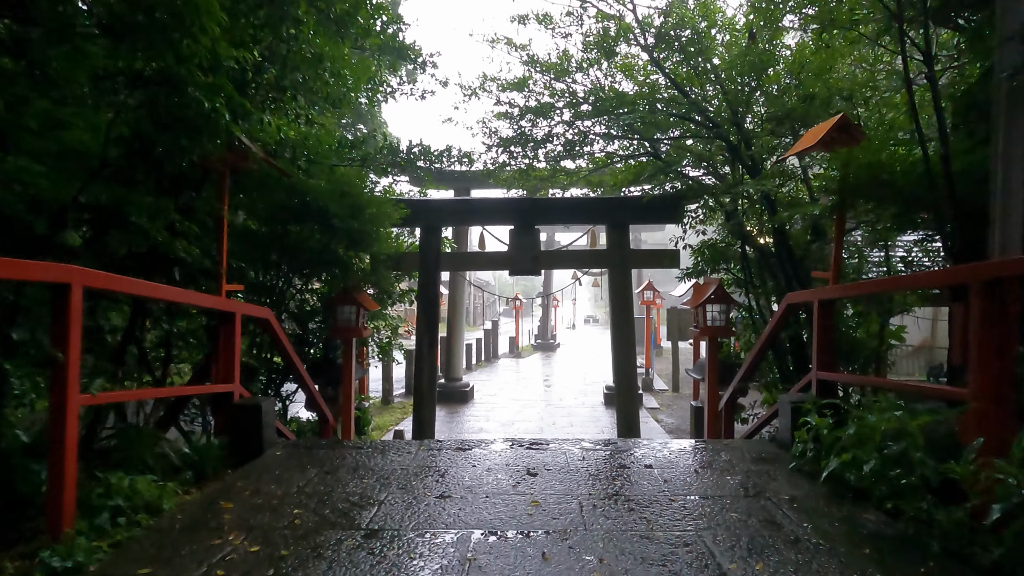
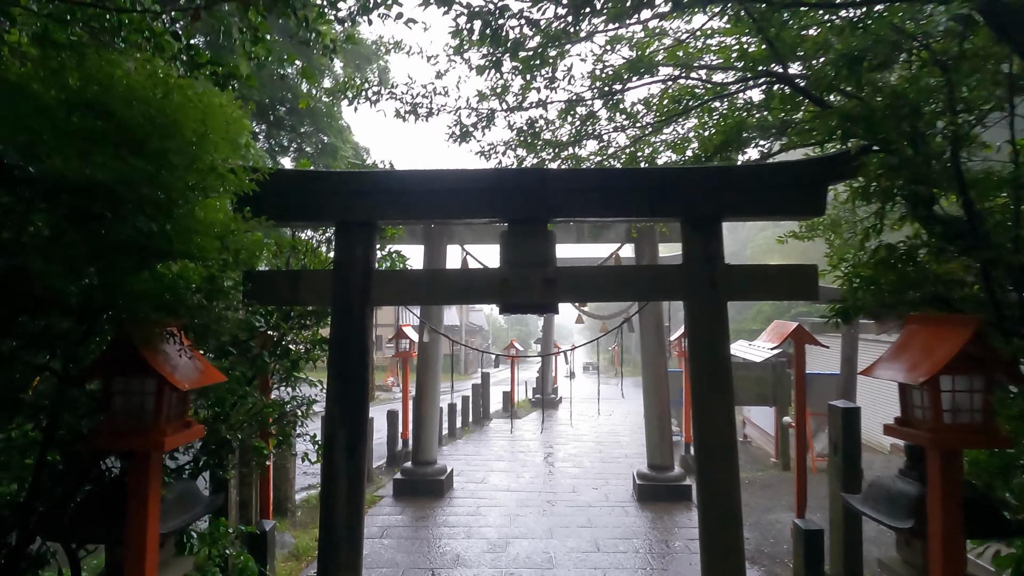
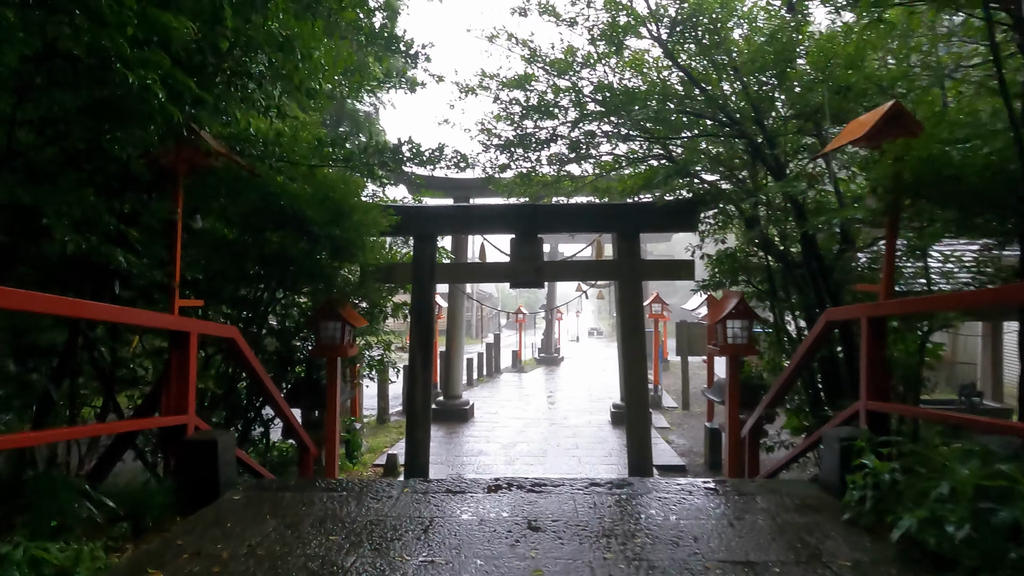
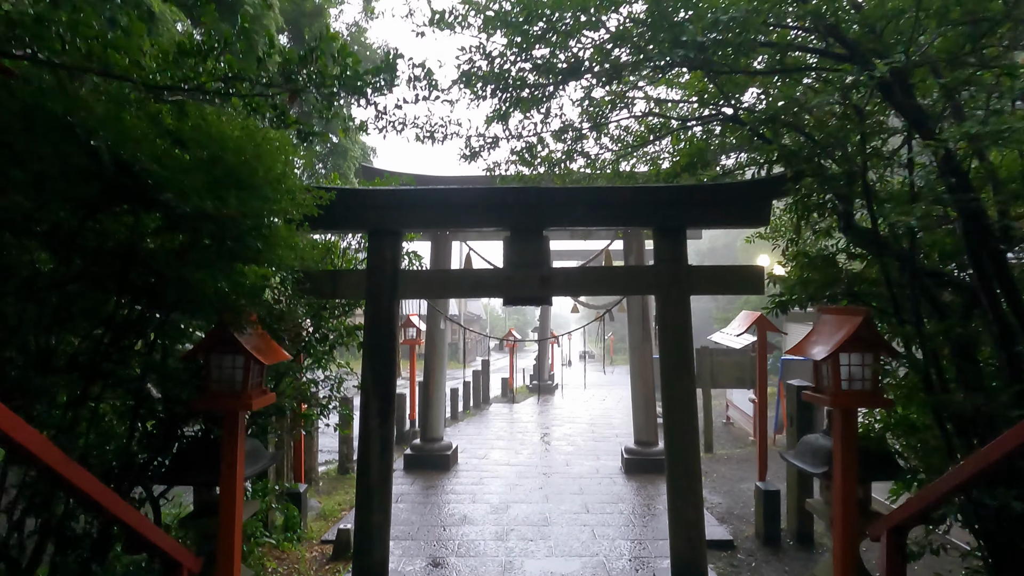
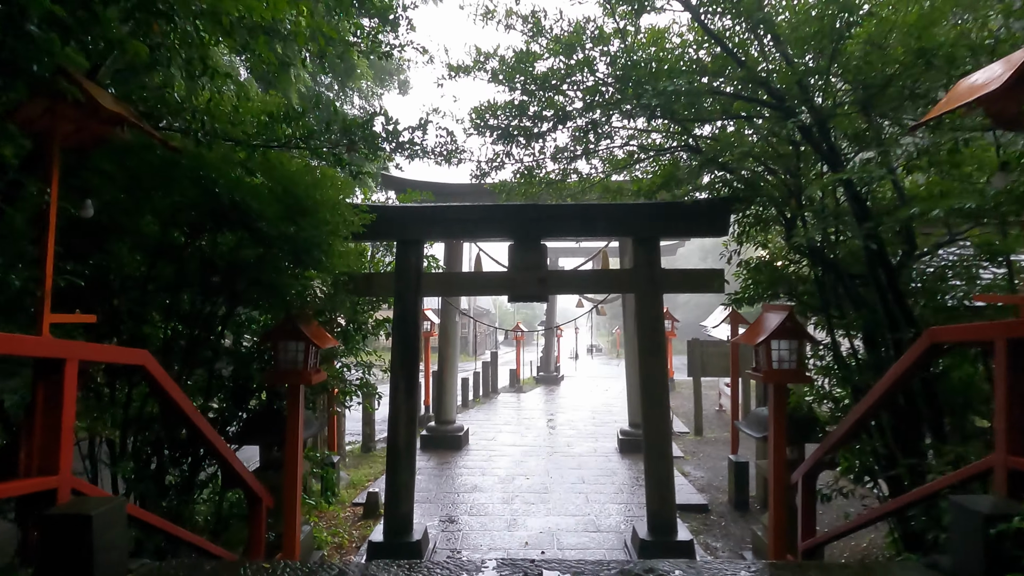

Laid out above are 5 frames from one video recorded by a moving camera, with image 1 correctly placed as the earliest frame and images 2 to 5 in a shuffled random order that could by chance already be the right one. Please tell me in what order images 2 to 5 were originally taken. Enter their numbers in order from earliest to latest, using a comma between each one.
3, 5, 4, 2
